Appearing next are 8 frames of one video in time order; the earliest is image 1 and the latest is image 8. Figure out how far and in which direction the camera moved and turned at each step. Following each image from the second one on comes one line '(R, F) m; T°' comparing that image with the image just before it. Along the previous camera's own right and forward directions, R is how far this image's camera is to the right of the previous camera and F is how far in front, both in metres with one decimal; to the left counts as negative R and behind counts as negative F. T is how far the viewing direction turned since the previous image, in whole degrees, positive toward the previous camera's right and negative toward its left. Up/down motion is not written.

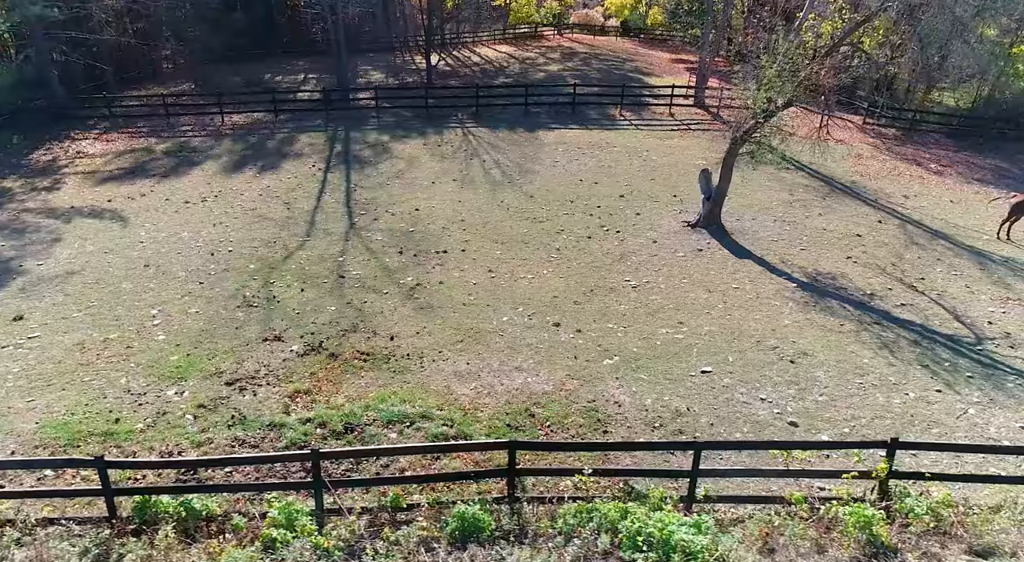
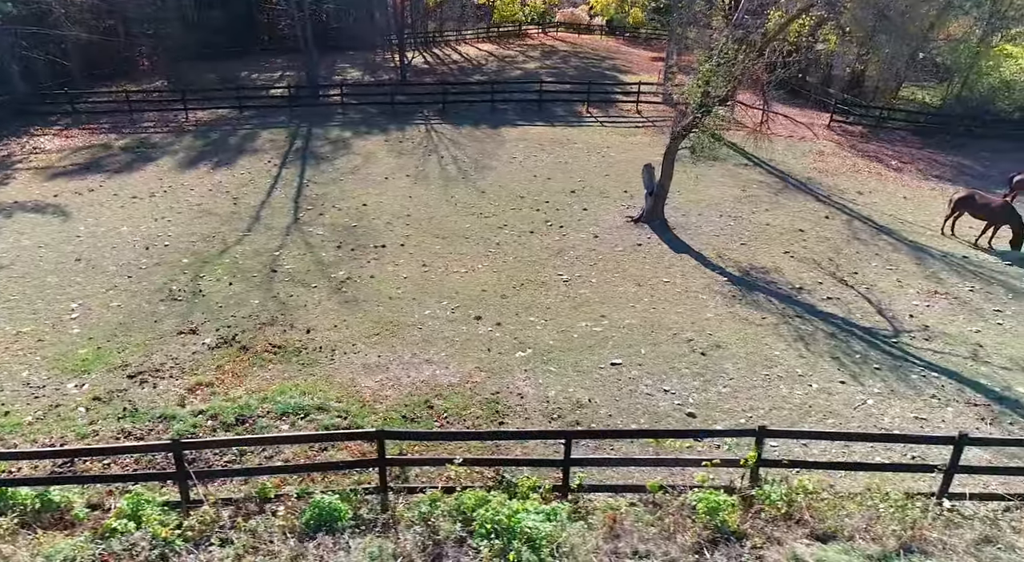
(+1.1, 0.0) m; +1°
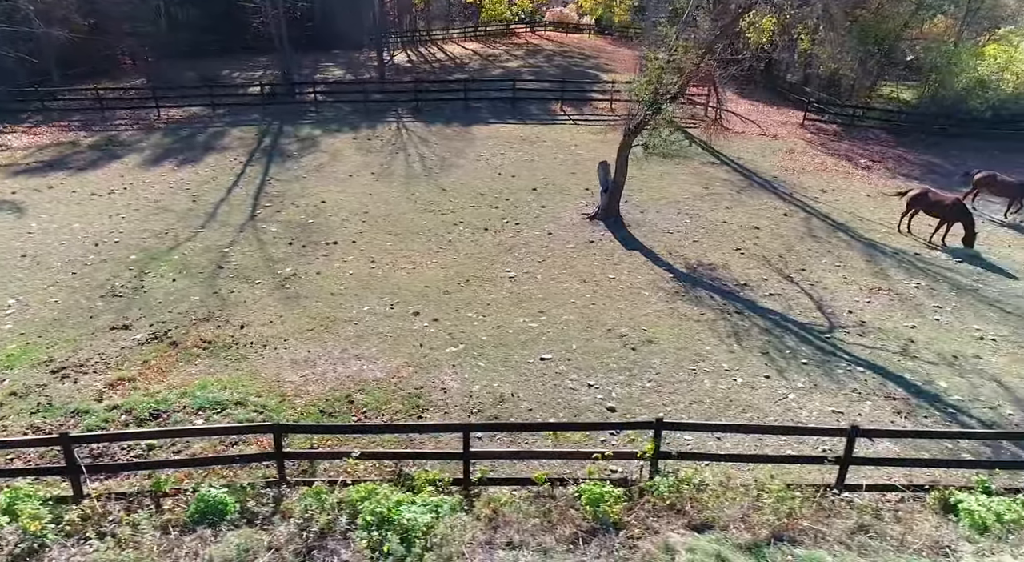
(+0.9, 0.0) m; +1°
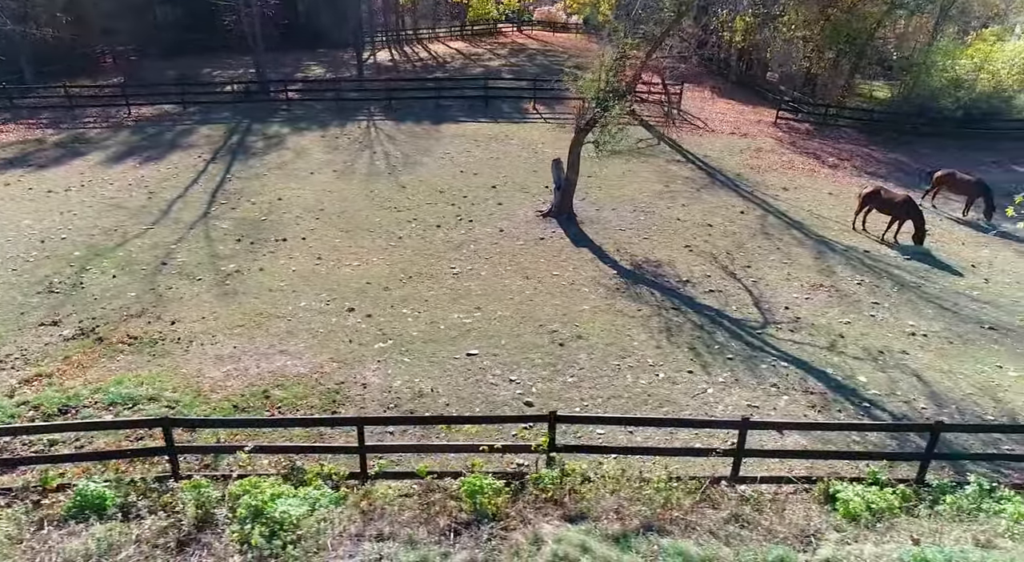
(+0.9, 0.0) m; +1°
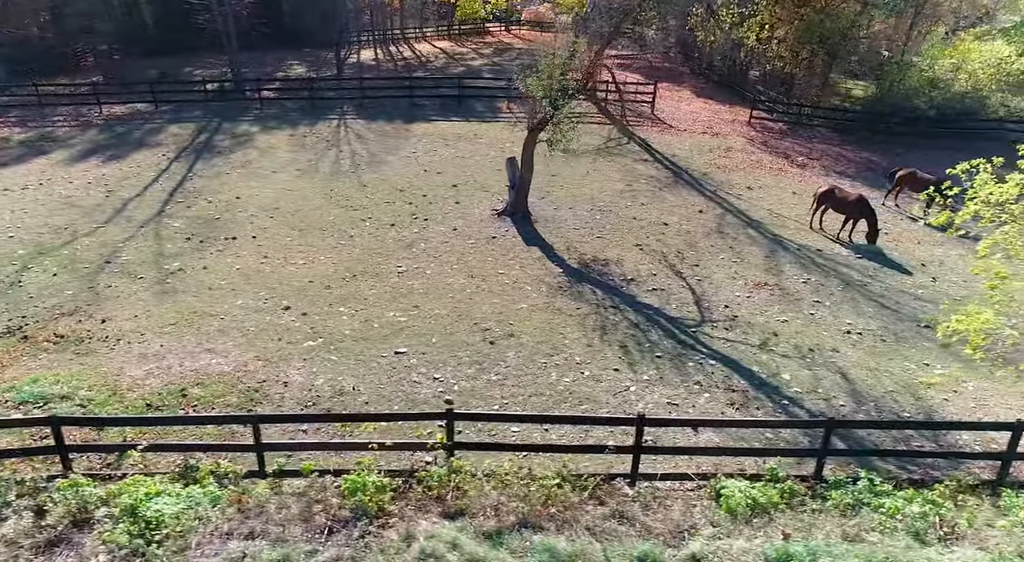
(+0.9, 0.0) m; +1°
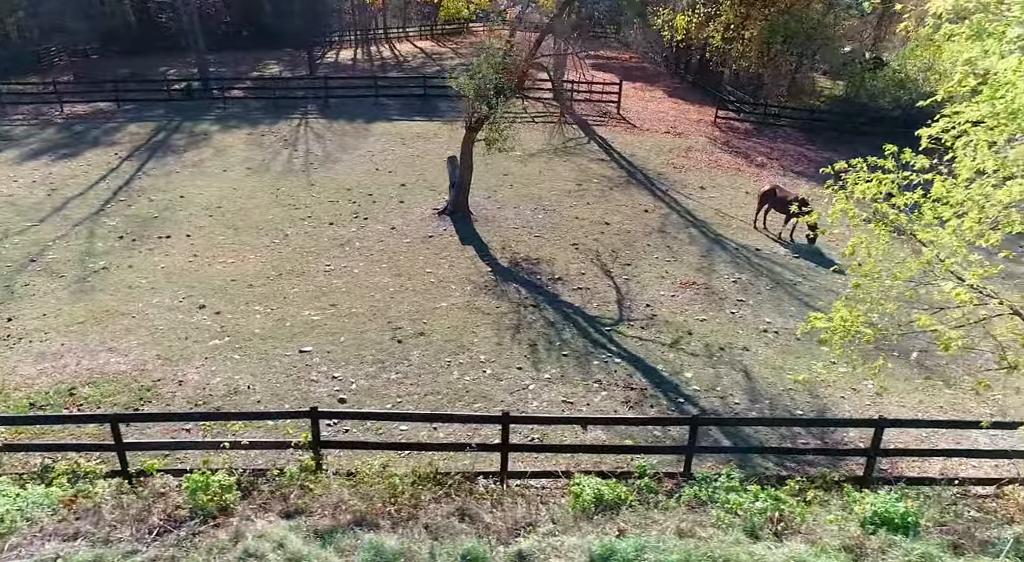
(+1.2, 0.0) m; +1°
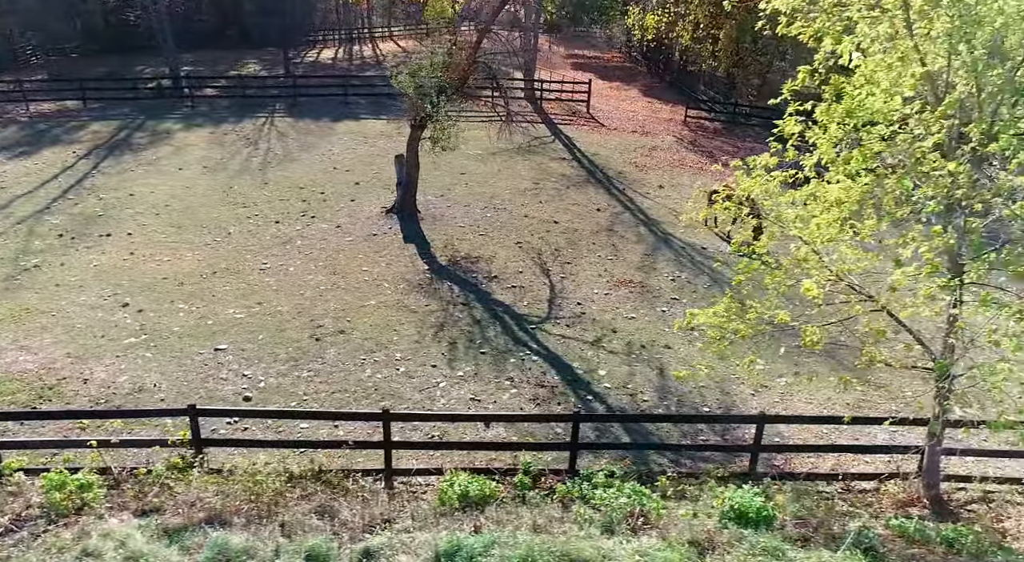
(+1.1, 0.0) m; +1°
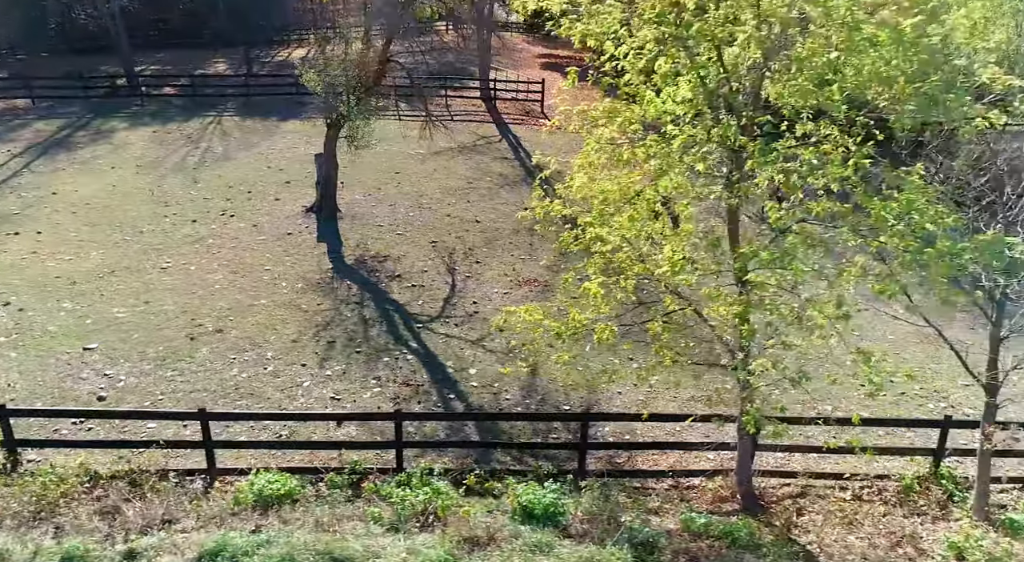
(+1.6, 0.0) m; +1°
